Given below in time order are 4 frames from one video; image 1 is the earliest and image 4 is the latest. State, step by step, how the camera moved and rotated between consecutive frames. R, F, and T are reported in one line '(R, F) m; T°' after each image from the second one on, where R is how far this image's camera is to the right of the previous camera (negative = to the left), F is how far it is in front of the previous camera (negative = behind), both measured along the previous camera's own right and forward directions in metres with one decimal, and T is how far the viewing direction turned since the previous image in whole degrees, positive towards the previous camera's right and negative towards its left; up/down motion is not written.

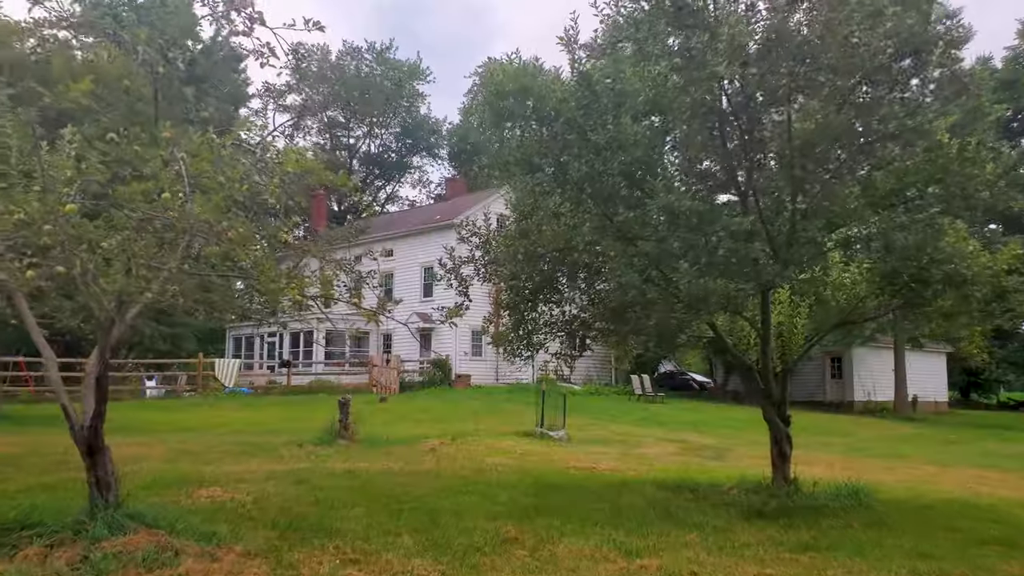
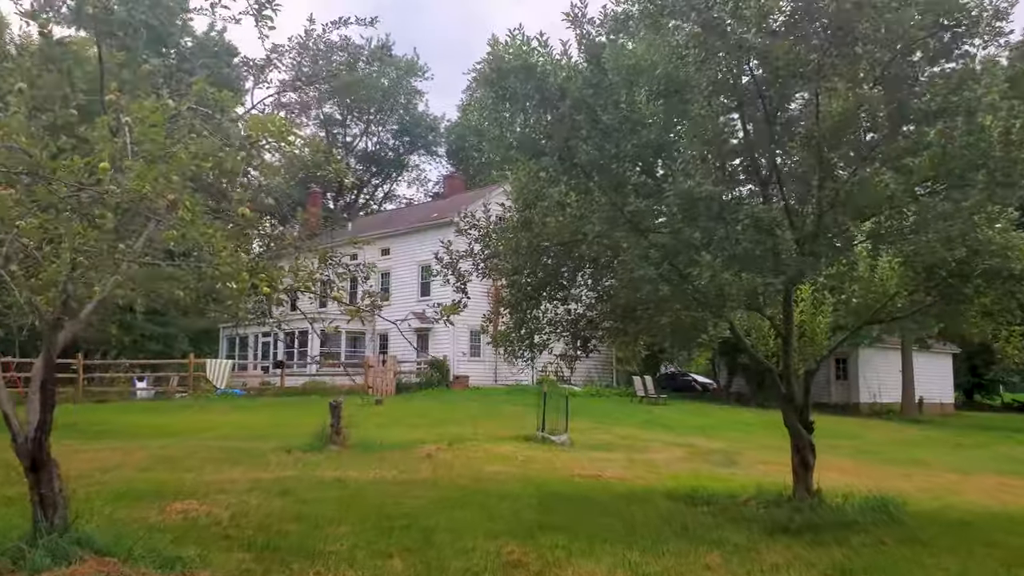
(0.0, +0.8) m; 0°
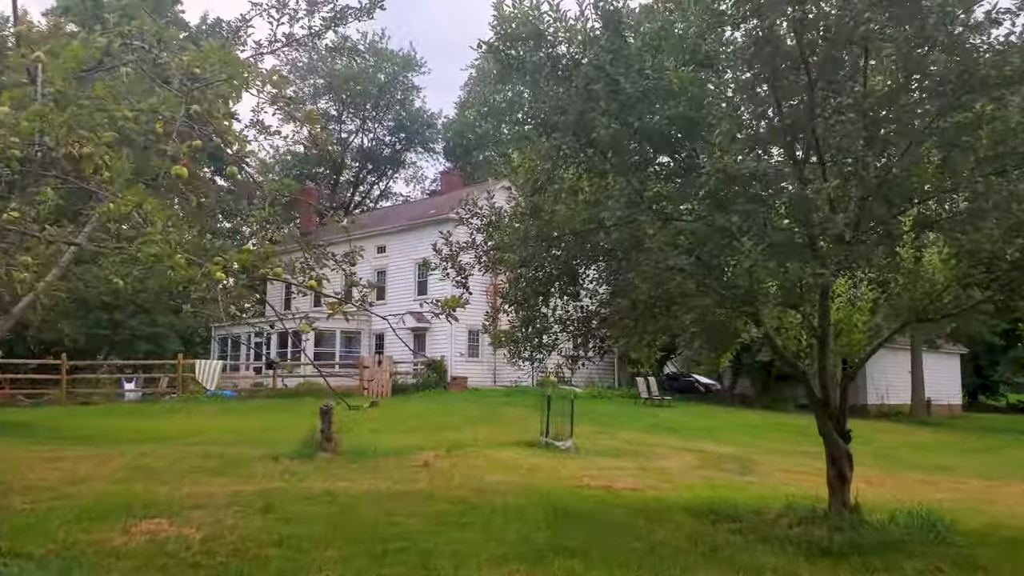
(-0.1, +0.9) m; 0°
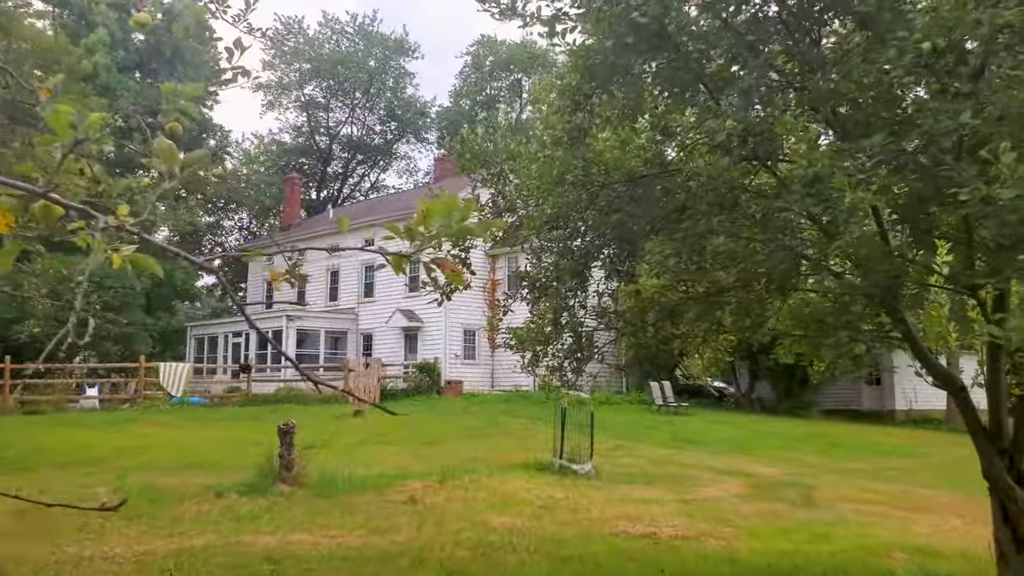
(-0.2, +2.9) m; 0°
